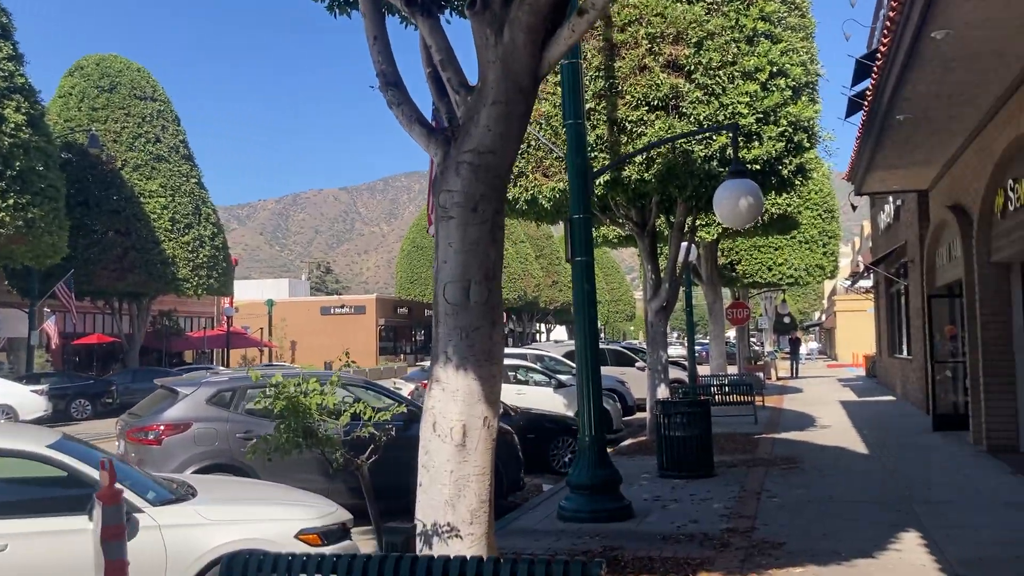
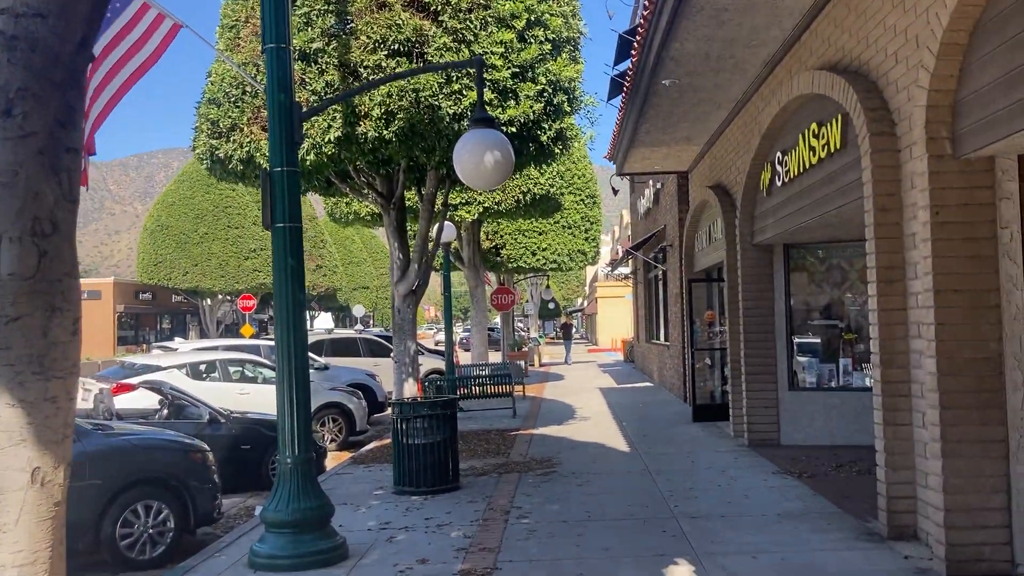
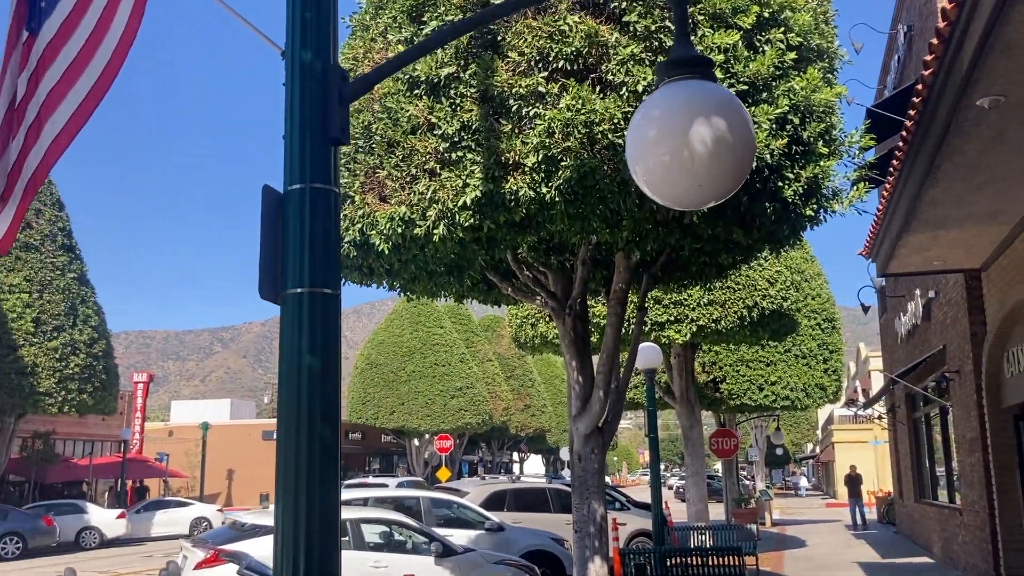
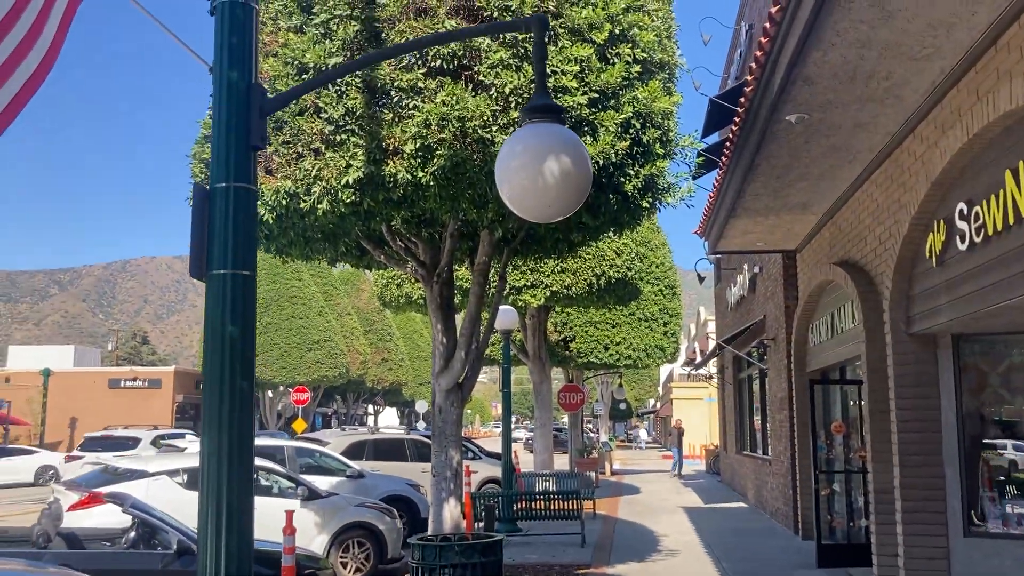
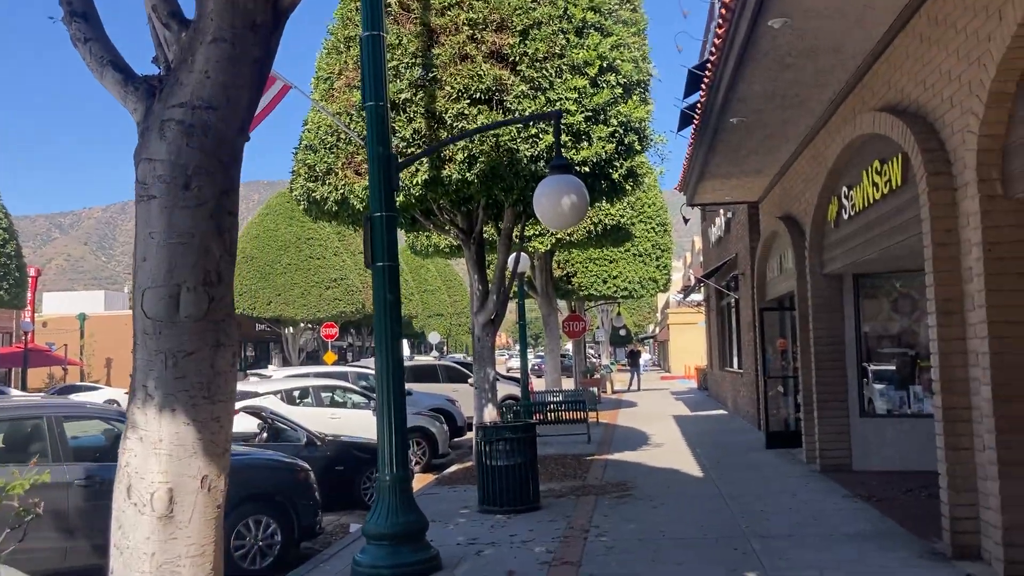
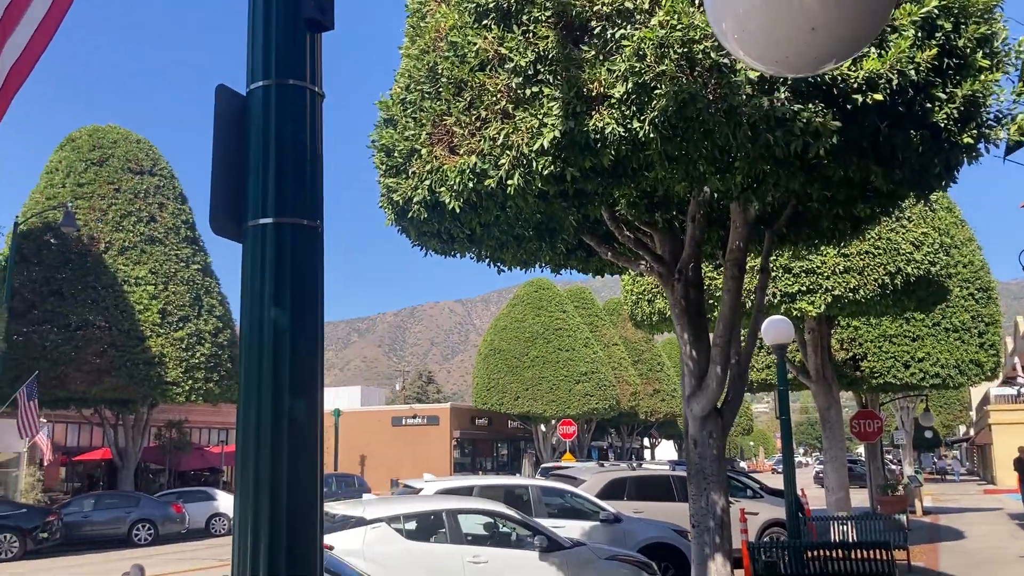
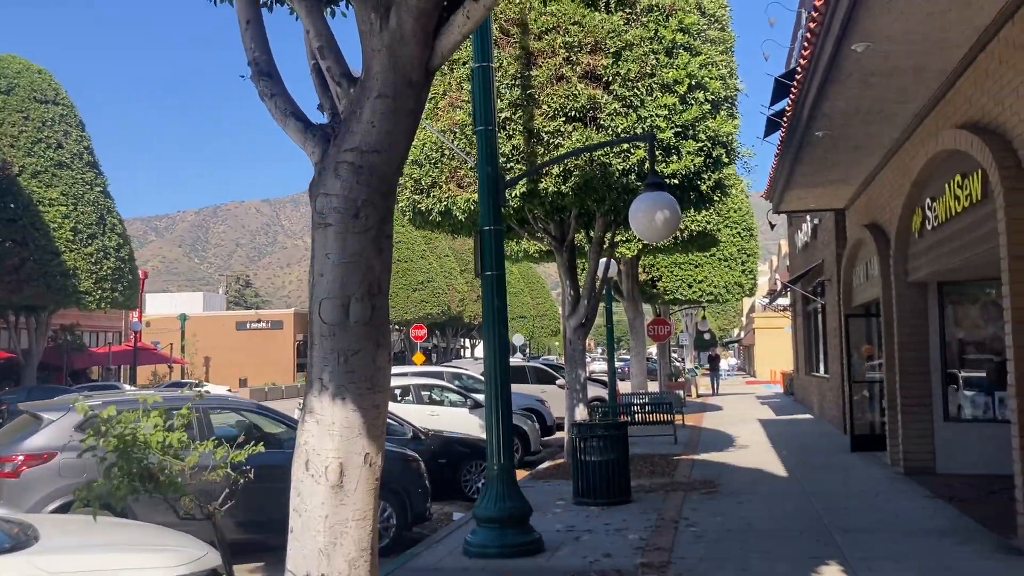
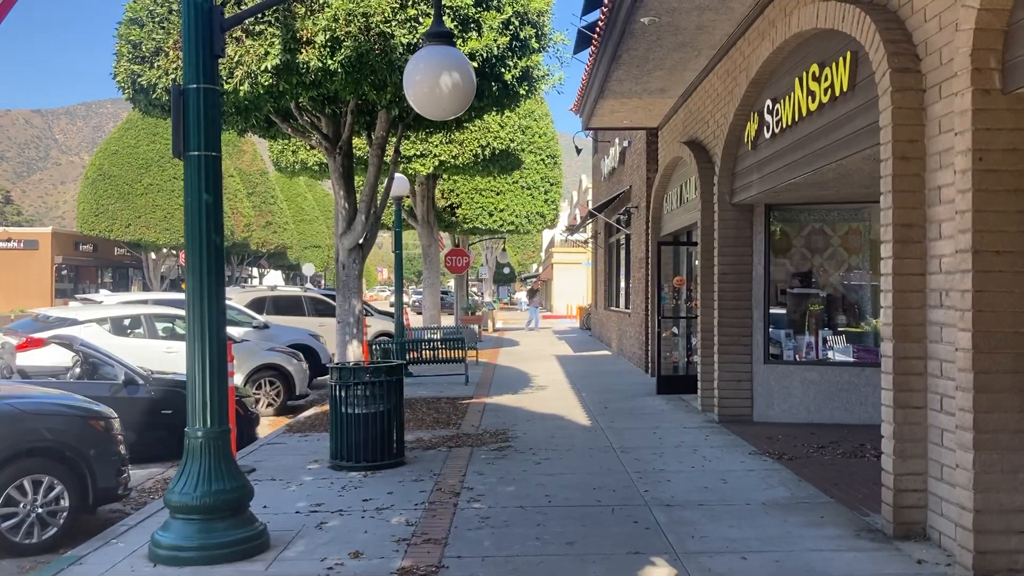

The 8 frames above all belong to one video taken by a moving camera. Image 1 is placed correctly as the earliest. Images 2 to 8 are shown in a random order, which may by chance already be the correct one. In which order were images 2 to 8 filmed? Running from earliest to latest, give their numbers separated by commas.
7, 5, 2, 8, 4, 3, 6
